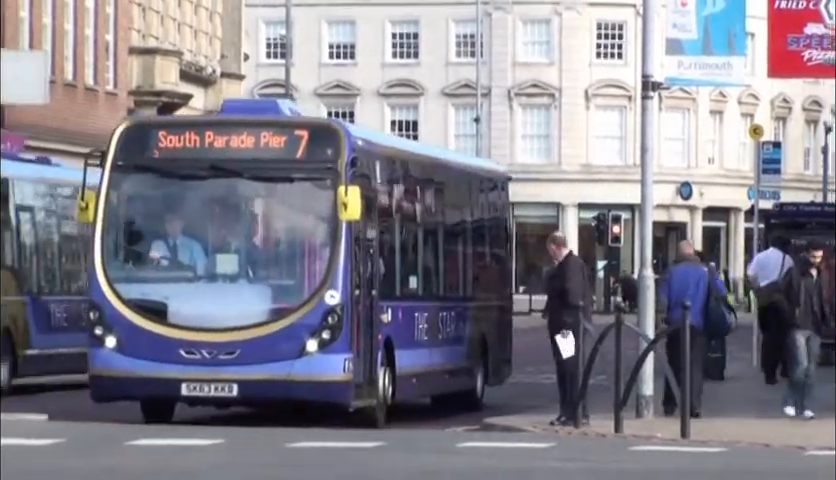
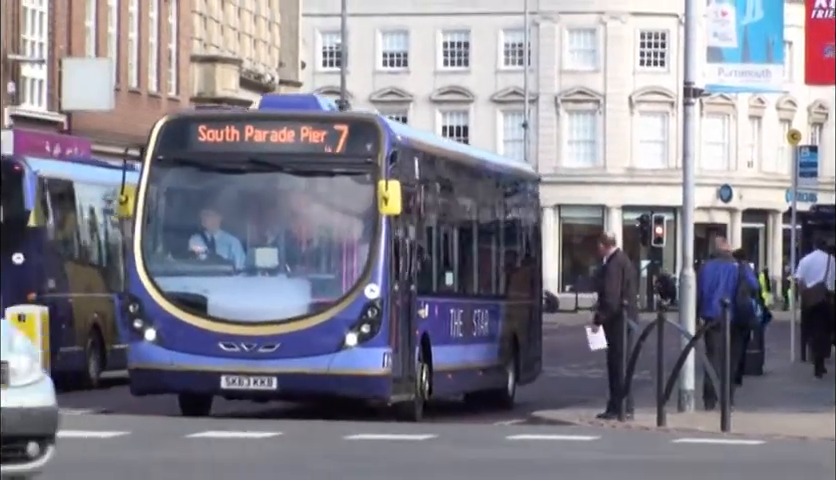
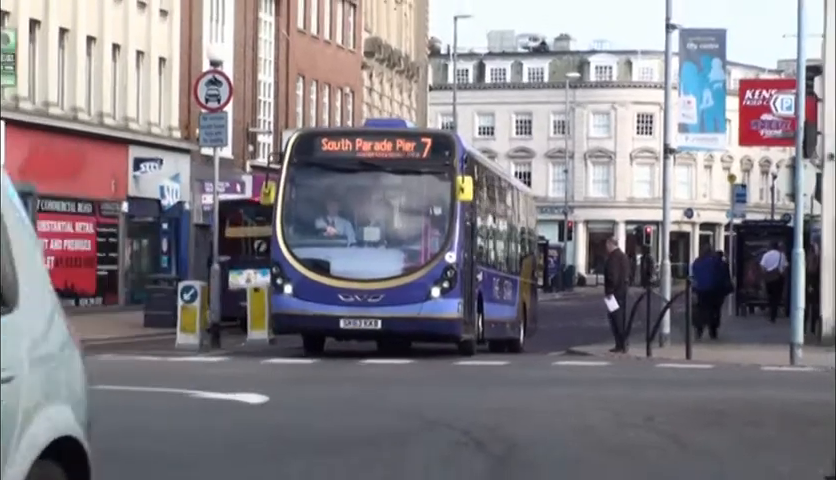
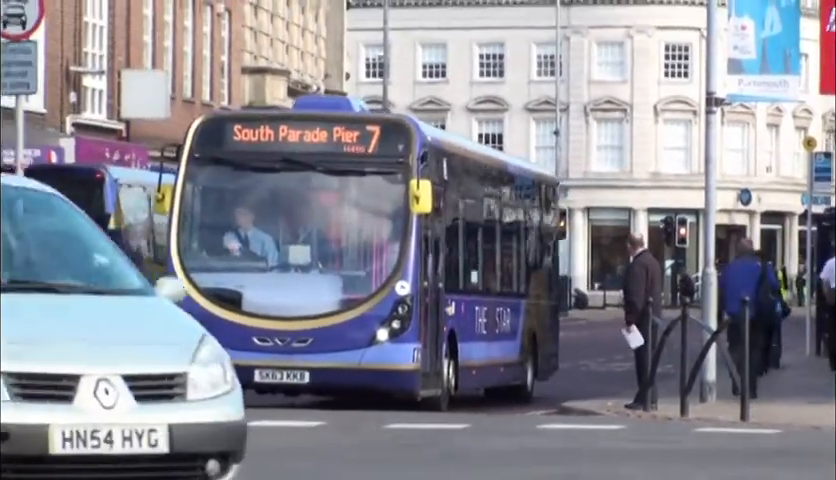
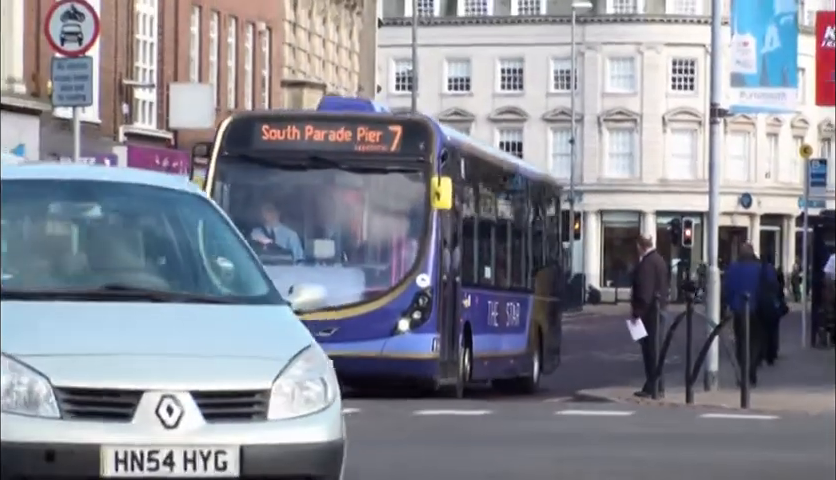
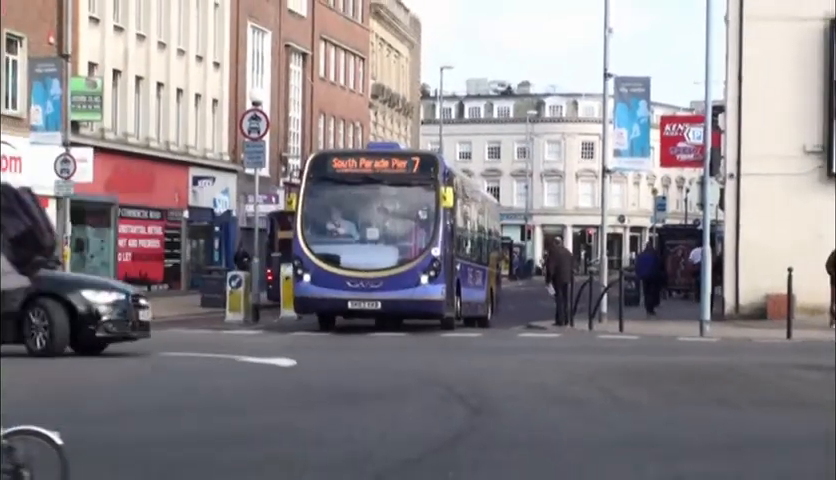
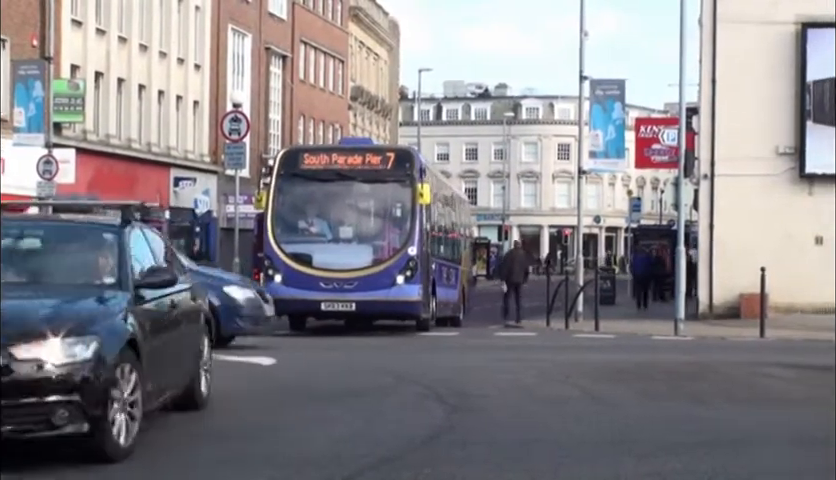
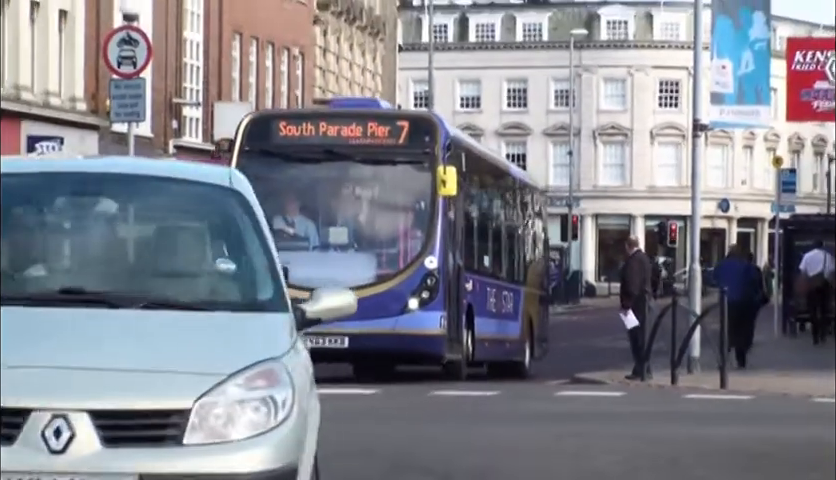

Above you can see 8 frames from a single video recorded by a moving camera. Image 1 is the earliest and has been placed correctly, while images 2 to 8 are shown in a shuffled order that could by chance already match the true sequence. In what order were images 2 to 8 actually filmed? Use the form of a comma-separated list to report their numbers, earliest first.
2, 4, 5, 8, 3, 6, 7
